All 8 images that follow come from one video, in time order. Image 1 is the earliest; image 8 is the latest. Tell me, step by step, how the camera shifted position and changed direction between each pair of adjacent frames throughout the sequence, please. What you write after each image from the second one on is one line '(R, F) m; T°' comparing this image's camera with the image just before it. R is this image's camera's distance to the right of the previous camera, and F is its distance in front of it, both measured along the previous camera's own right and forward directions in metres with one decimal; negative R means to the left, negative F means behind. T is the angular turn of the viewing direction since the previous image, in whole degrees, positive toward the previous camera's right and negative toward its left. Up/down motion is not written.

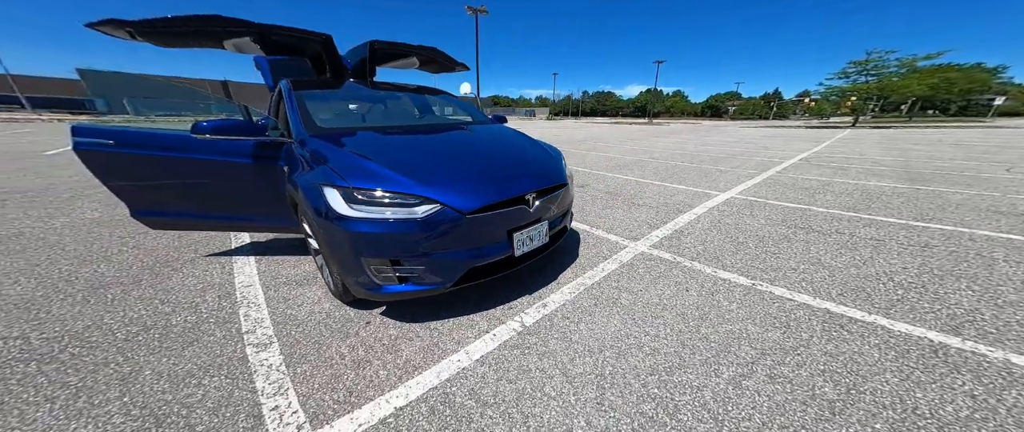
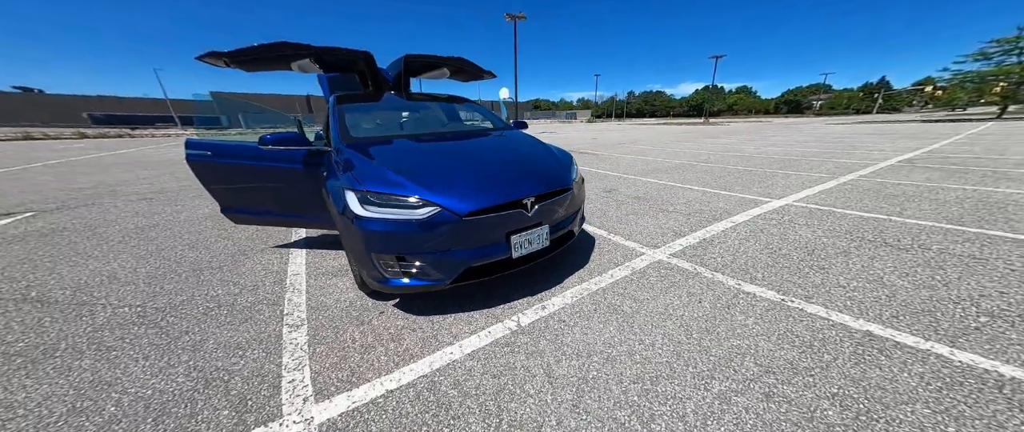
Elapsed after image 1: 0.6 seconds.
(+0.3, 0.0) m; -8°
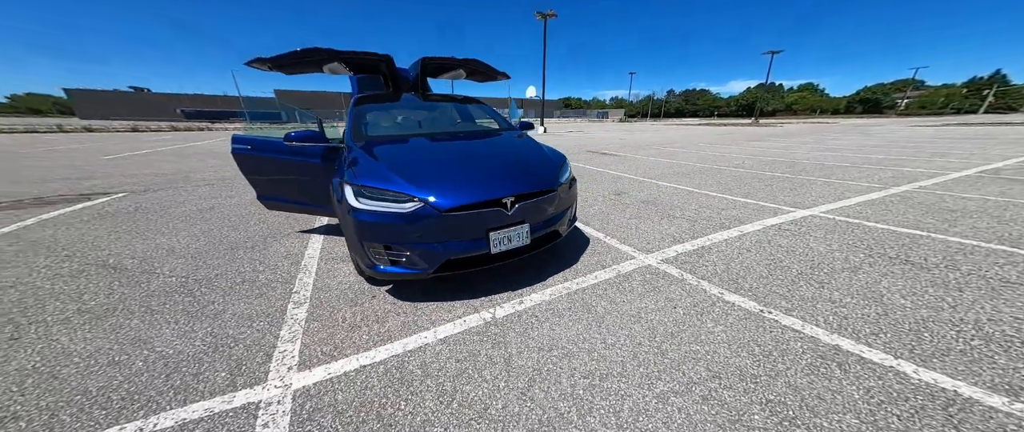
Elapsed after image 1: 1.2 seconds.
(+0.3, -0.1) m; -5°
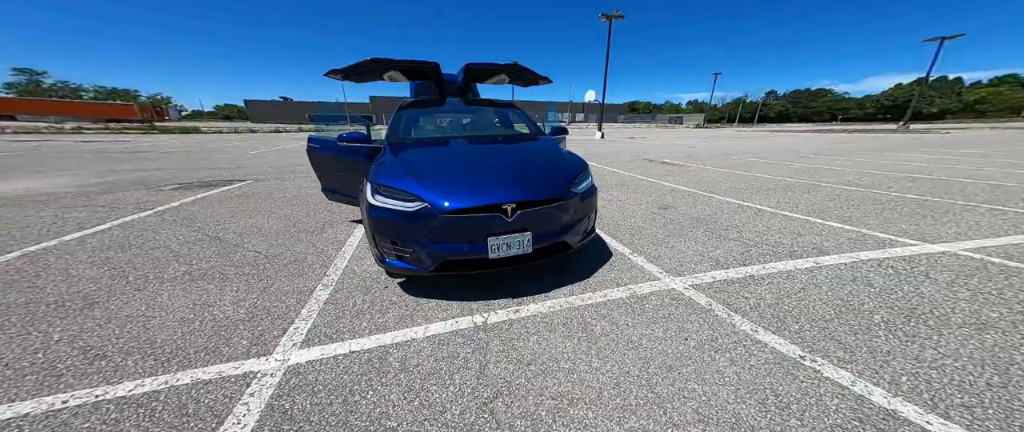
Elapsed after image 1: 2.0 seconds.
(+0.4, +0.1) m; -11°
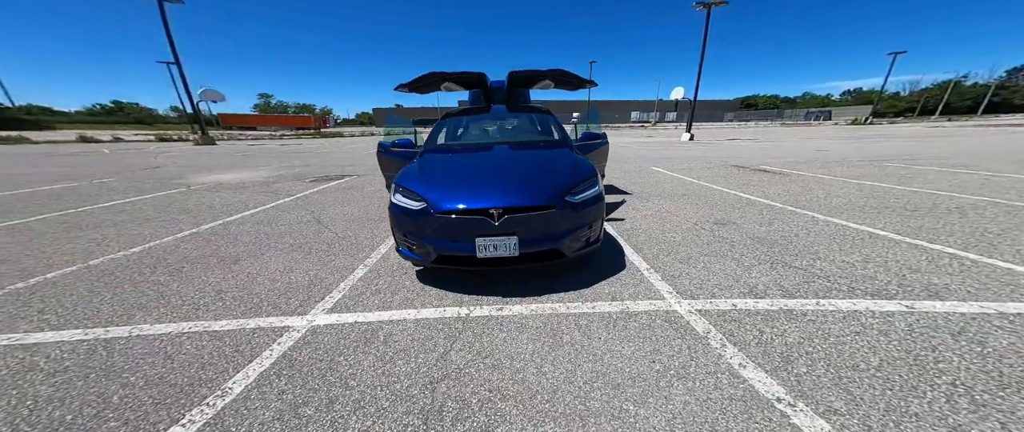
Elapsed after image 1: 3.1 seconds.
(+0.6, -0.1) m; -15°
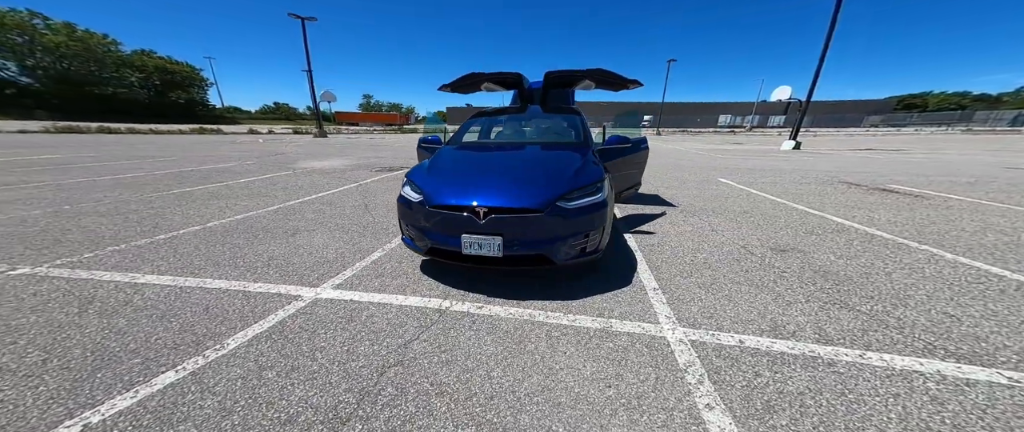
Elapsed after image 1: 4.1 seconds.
(+0.5, +0.1) m; -12°
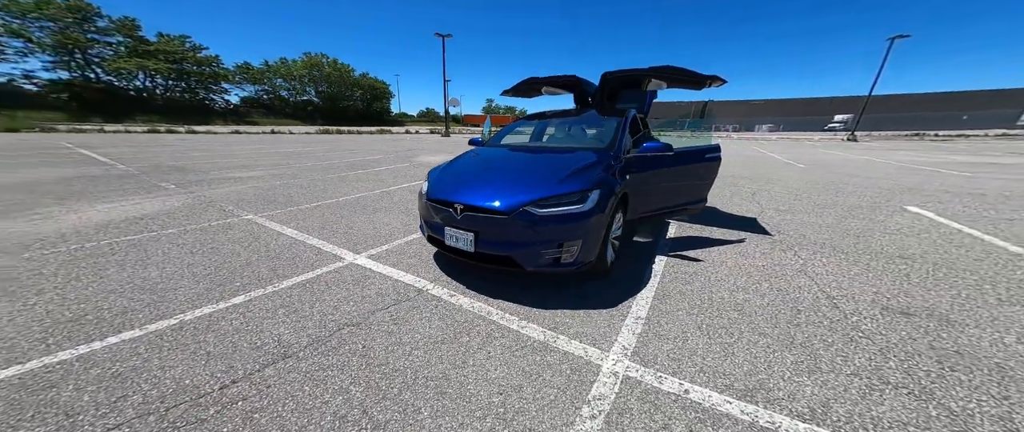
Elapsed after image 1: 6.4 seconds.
(+1.0, +0.1) m; -22°
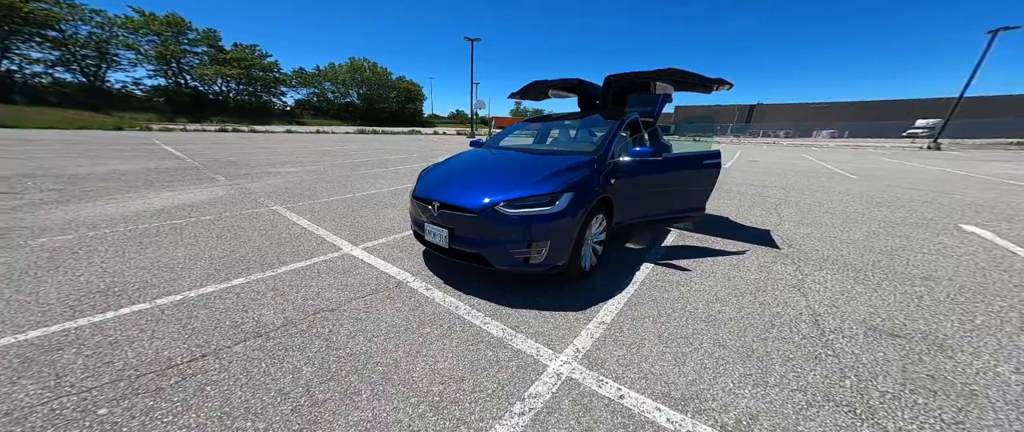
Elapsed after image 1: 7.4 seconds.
(+0.4, 0.0) m; -5°
